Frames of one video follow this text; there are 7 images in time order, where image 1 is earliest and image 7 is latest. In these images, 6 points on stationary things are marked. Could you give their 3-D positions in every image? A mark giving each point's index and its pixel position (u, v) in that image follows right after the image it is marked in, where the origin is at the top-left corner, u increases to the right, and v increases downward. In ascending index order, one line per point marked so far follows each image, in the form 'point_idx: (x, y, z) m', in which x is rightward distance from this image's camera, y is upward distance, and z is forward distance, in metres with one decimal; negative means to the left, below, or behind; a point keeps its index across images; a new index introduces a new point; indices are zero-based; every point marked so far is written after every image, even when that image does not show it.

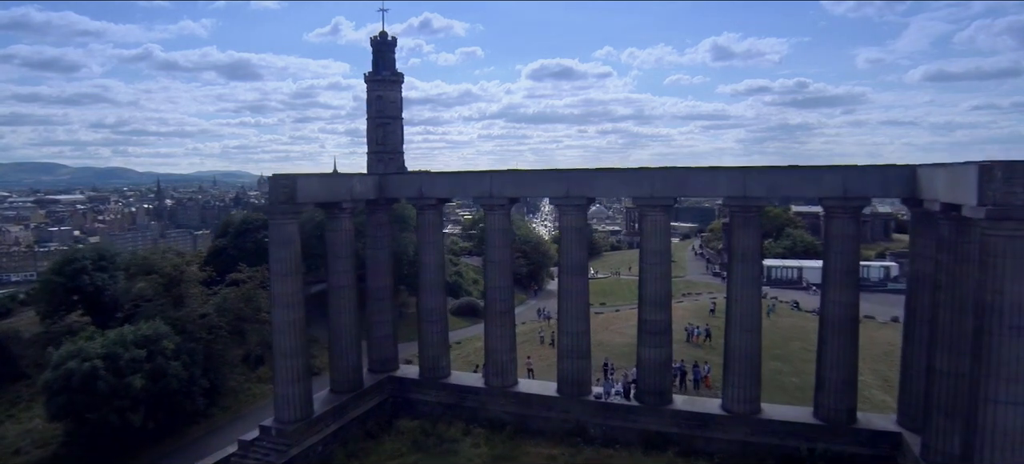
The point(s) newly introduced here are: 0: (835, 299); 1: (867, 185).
0: (+7.0, -1.5, +13.4) m
1: (+7.5, +1.0, +12.8) m
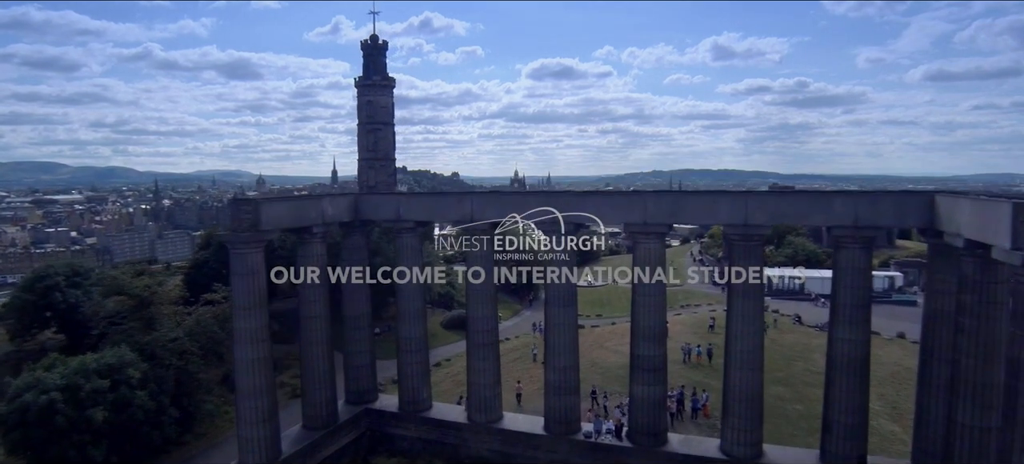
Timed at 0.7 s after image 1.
0: (+6.6, -2.1, +12.3) m
1: (+7.1, +0.3, +11.7) m
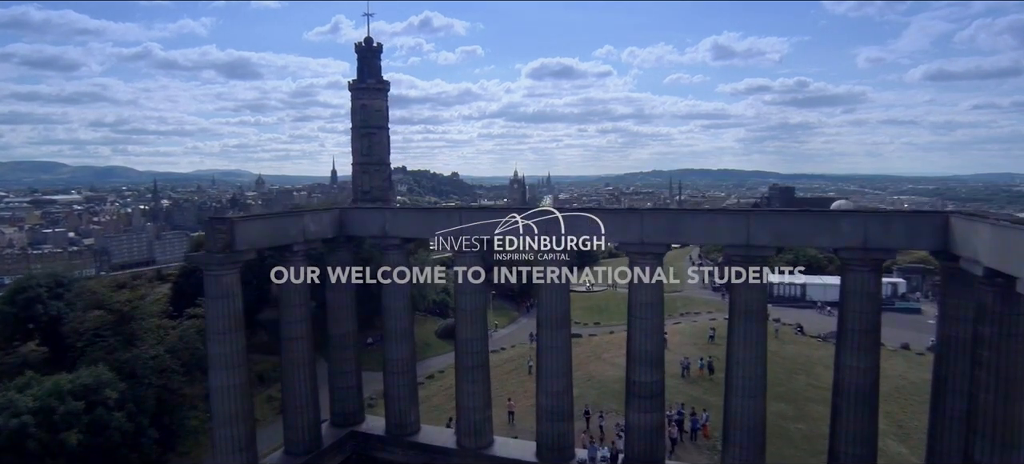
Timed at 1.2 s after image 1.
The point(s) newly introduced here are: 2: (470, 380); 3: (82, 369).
0: (+6.4, -2.5, +11.6) m
1: (+6.9, -0.1, +11.1) m
2: (-1.0, -3.5, +14.6) m
3: (-12.3, -3.9, +17.5) m
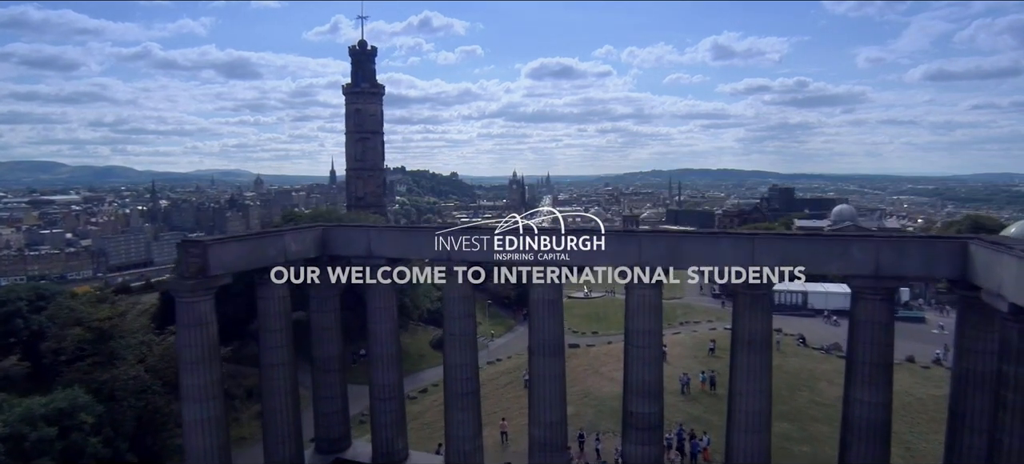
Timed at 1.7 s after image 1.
0: (+6.2, -3.0, +10.9) m
1: (+6.7, -0.5, +10.3) m
2: (-1.2, -4.0, +13.9) m
3: (-12.5, -4.4, +16.8) m
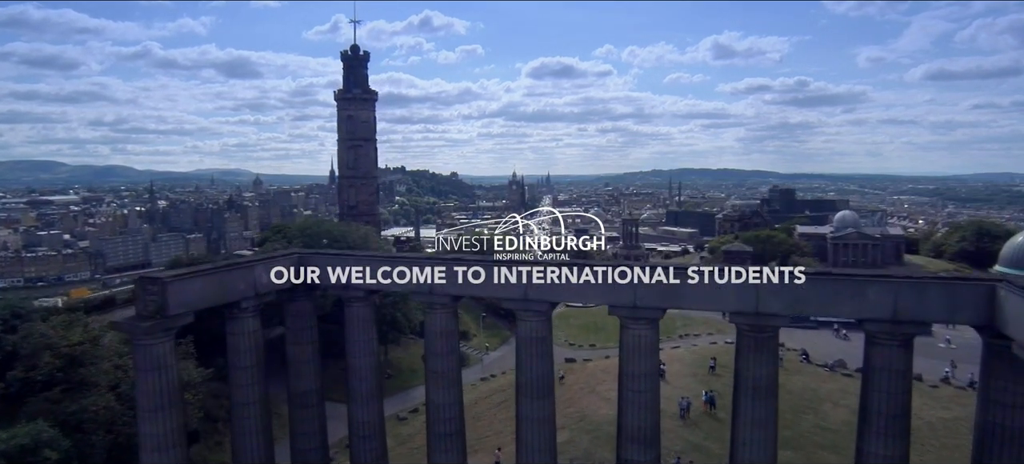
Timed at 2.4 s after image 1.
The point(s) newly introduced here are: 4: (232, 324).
0: (+5.9, -3.6, +10.0) m
1: (+6.4, -1.2, +9.4) m
2: (-1.4, -4.6, +13.0) m
3: (-12.7, -5.0, +15.9) m
4: (-5.8, -1.9, +12.6) m
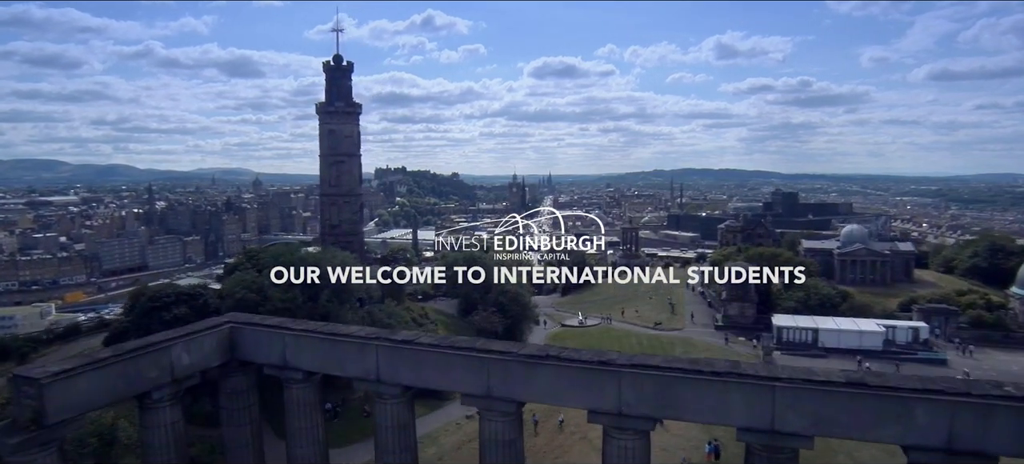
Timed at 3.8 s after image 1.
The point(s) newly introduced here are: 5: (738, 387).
0: (+5.3, -4.9, +7.9) m
1: (+5.8, -2.5, +7.4) m
2: (-2.1, -5.9, +10.9) m
3: (-13.3, -6.2, +13.9) m
4: (-6.4, -3.2, +10.6) m
5: (+3.1, -2.1, +8.3) m
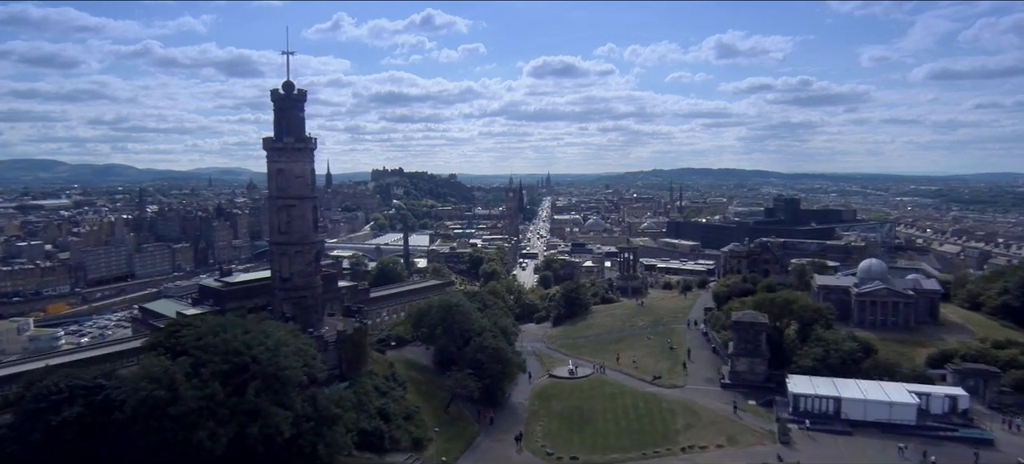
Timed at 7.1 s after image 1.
0: (+4.2, -7.8, +3.1) m
1: (+4.6, -5.4, +2.6) m
2: (-3.2, -8.8, +6.1) m
3: (-14.5, -9.1, +9.1) m
4: (-7.5, -6.1, +5.8) m
5: (+1.9, -5.0, +3.5) m
